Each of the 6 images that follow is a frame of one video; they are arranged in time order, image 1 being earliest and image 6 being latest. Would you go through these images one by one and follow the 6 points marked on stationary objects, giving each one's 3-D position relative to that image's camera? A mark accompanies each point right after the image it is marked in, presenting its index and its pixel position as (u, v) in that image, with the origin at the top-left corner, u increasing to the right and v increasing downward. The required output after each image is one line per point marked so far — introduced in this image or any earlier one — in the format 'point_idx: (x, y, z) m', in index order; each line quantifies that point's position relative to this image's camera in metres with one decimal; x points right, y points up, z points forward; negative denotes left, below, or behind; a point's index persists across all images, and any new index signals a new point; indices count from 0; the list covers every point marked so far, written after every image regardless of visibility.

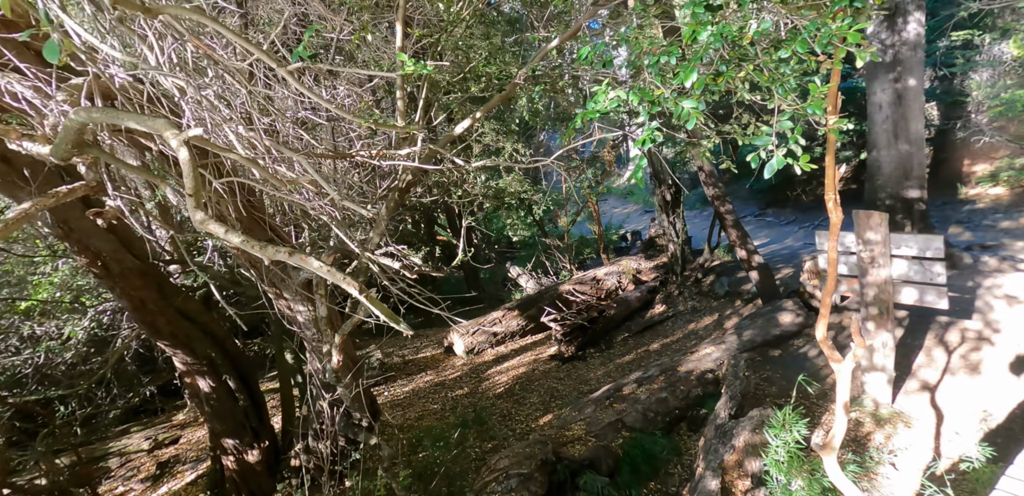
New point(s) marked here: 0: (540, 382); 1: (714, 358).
0: (+0.3, -1.5, +6.9) m
1: (+2.0, -1.1, +6.1) m
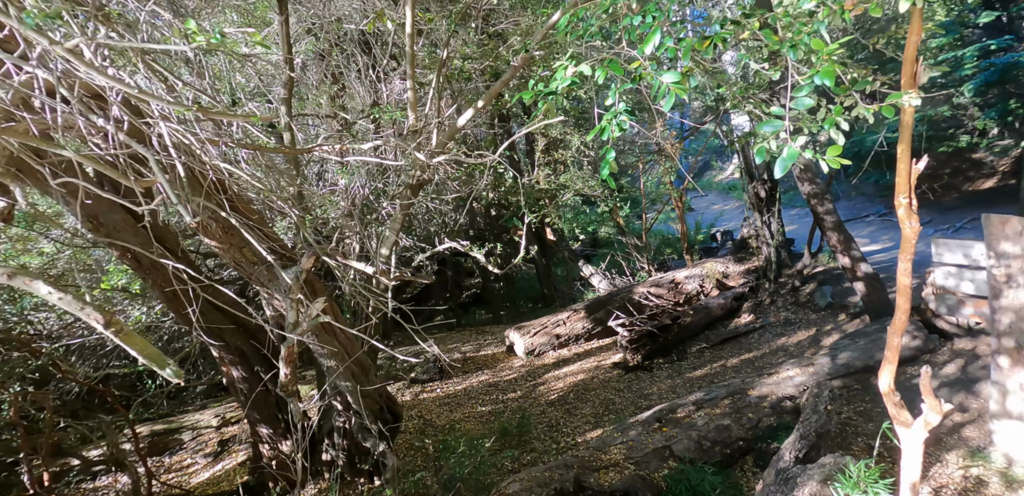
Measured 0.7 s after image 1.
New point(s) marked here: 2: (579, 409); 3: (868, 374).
0: (+0.9, -1.5, +6.4) m
1: (+2.5, -1.2, +5.3) m
2: (+0.7, -1.6, +6.0) m
3: (+3.3, -1.2, +5.5) m
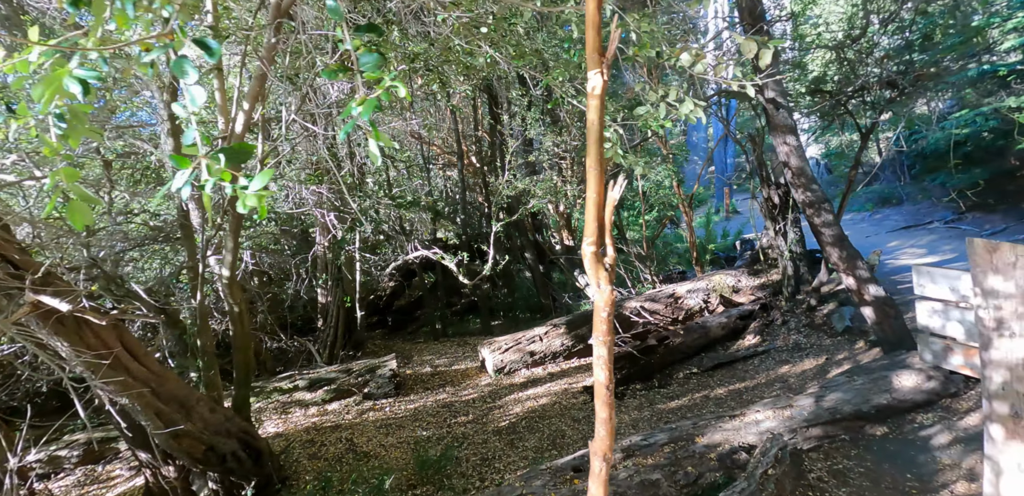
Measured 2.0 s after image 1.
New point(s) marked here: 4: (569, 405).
0: (+0.4, -1.6, +5.7) m
1: (+1.8, -1.3, +4.4) m
2: (+0.1, -1.7, +5.4) m
3: (+2.7, -1.3, +4.6) m
4: (+0.6, -1.6, +6.2) m
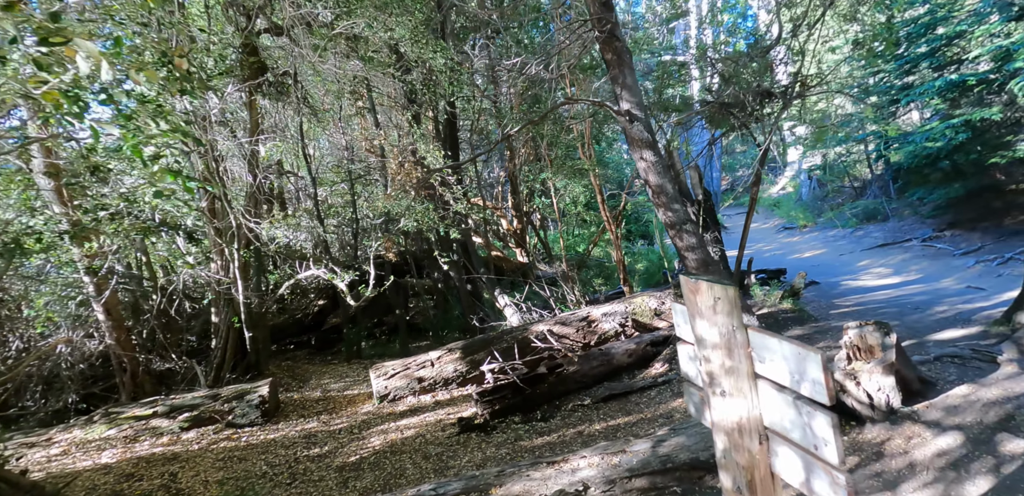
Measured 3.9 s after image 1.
0: (-1.0, -1.8, +5.3) m
1: (+0.4, -1.5, +4.0) m
2: (-1.3, -1.9, +5.0) m
3: (+1.3, -1.5, +4.1) m
4: (-0.8, -1.8, +5.7) m
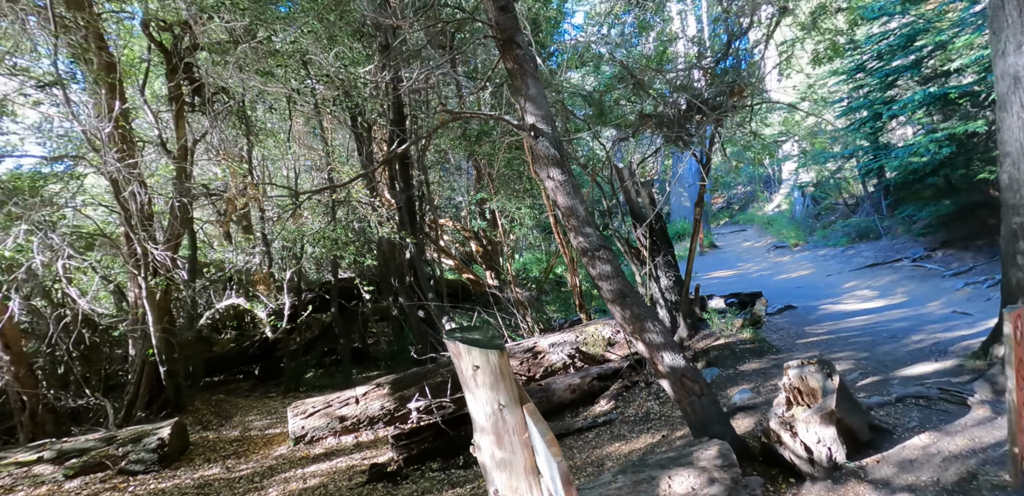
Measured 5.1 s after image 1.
0: (-1.7, -2.1, +4.7) m
1: (-0.3, -1.7, +3.3) m
2: (-2.0, -2.1, +4.4) m
3: (+0.5, -1.7, +3.5) m
4: (-1.5, -2.0, +5.1) m
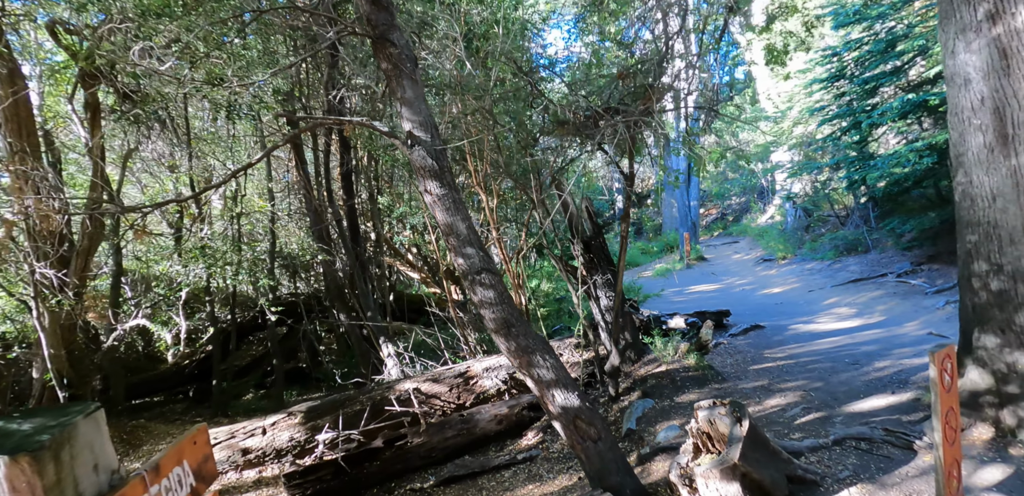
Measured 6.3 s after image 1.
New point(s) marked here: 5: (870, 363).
0: (-2.5, -2.2, +4.2) m
1: (-1.2, -1.8, +2.8) m
2: (-2.8, -2.3, +3.9) m
3: (-0.3, -1.8, +2.9) m
4: (-2.3, -2.2, +4.6) m
5: (+3.9, -1.2, +6.5) m
